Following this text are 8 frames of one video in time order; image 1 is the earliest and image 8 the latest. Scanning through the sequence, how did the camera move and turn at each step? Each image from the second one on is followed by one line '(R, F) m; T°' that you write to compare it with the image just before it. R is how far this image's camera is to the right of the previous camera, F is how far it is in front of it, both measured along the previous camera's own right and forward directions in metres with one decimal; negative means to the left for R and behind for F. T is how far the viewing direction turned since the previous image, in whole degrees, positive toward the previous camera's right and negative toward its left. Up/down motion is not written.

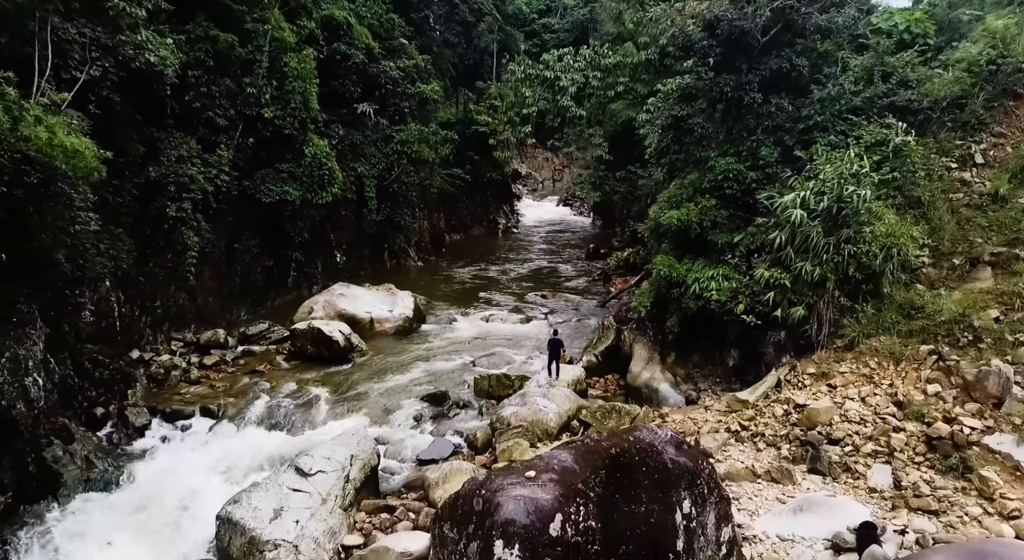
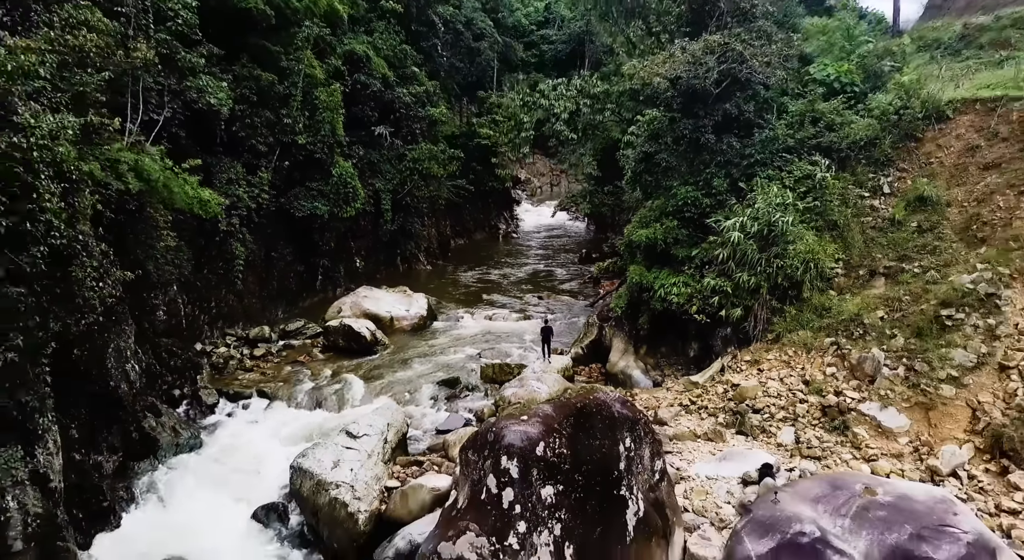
(0.0, -1.9) m; 0°
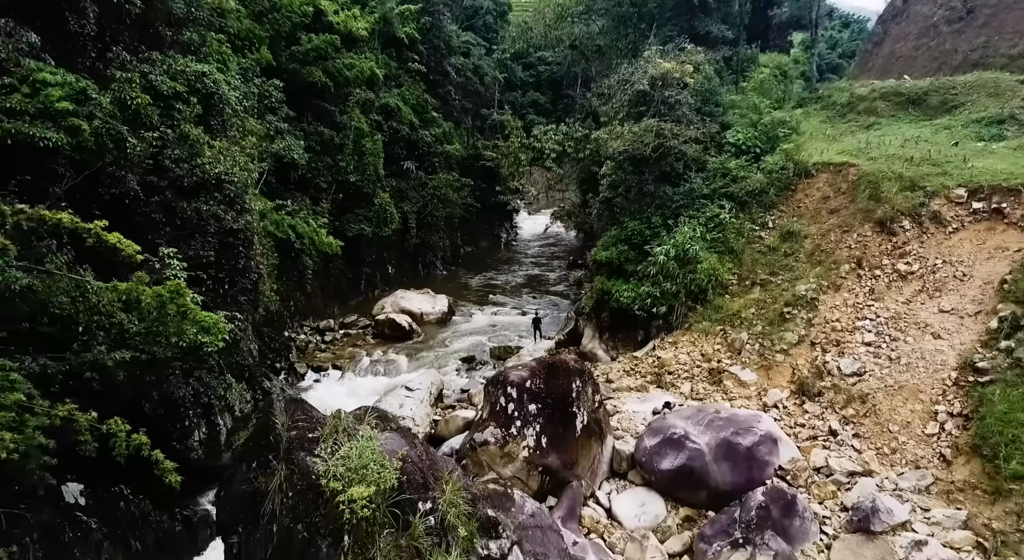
(0.0, -4.2) m; 0°
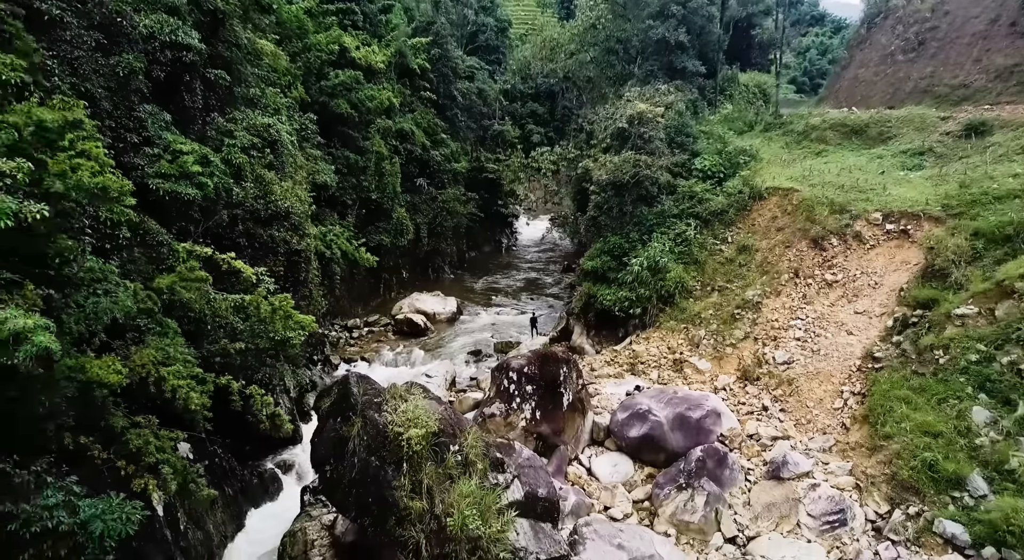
(0.0, -2.6) m; 0°
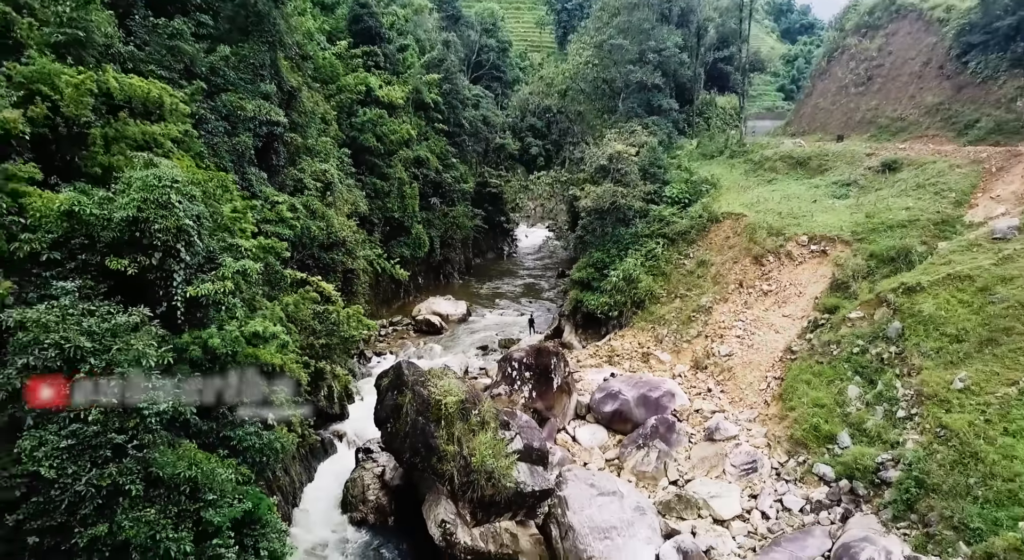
(-0.1, -3.6) m; 0°
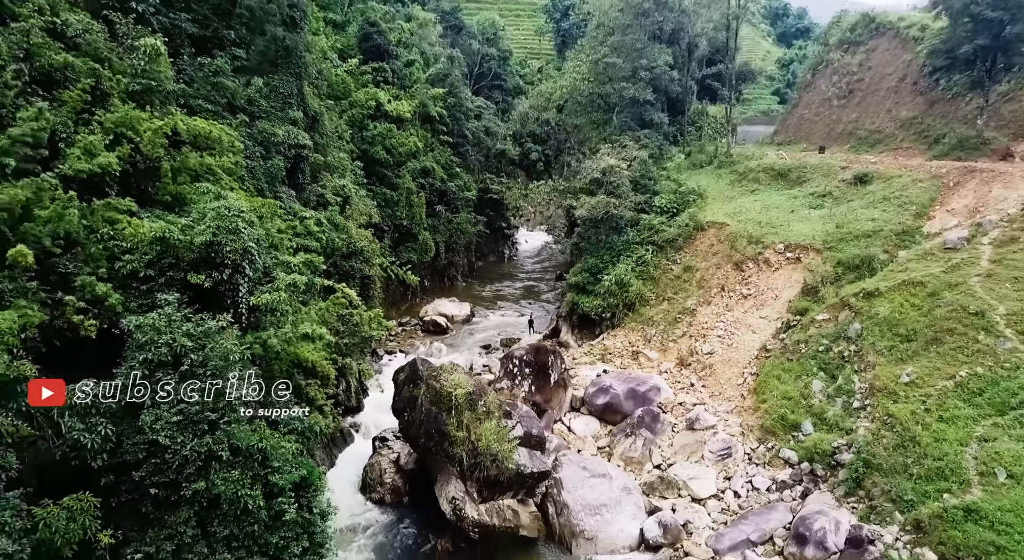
(0.0, -1.6) m; 0°
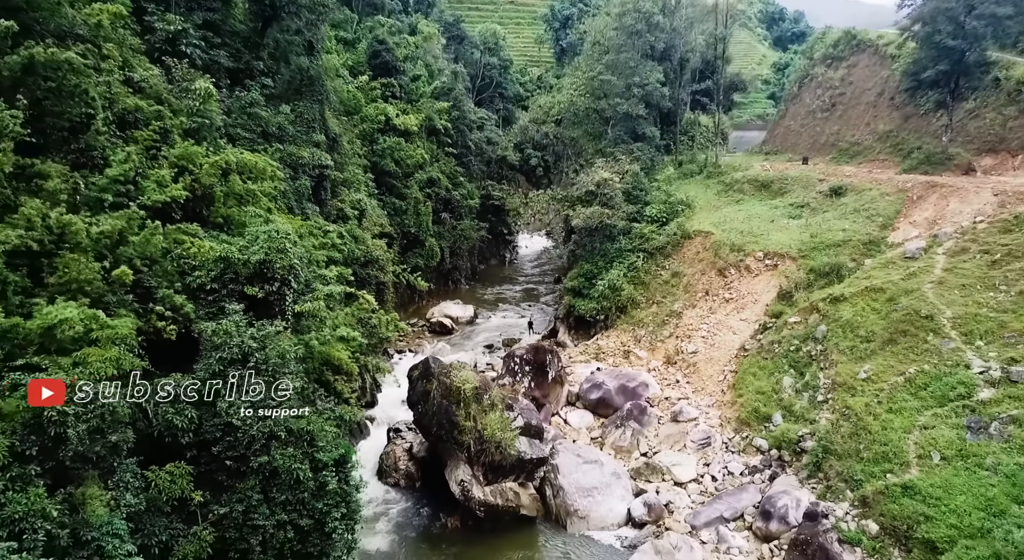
(0.0, -1.7) m; 0°
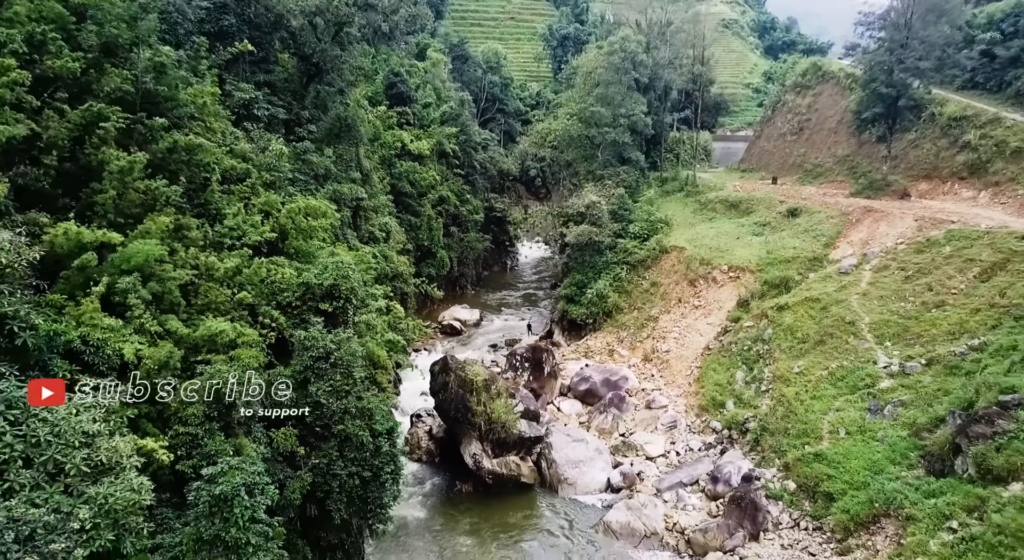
(-0.1, -3.6) m; 0°
